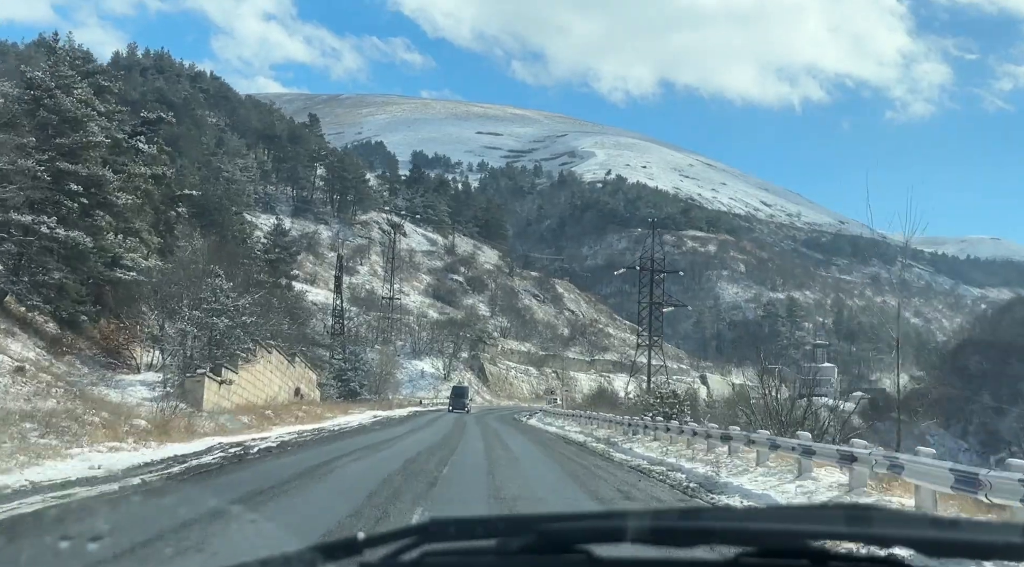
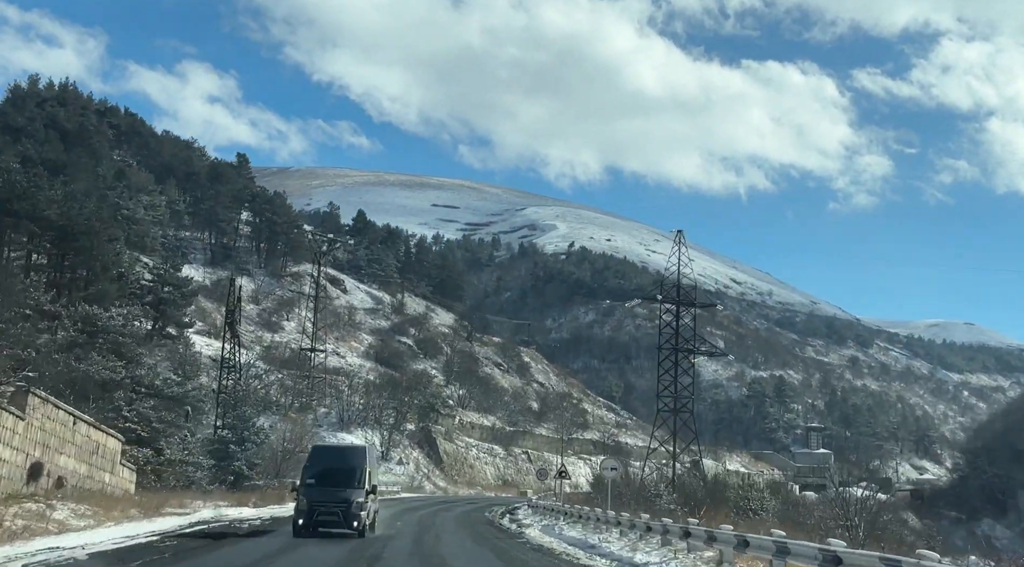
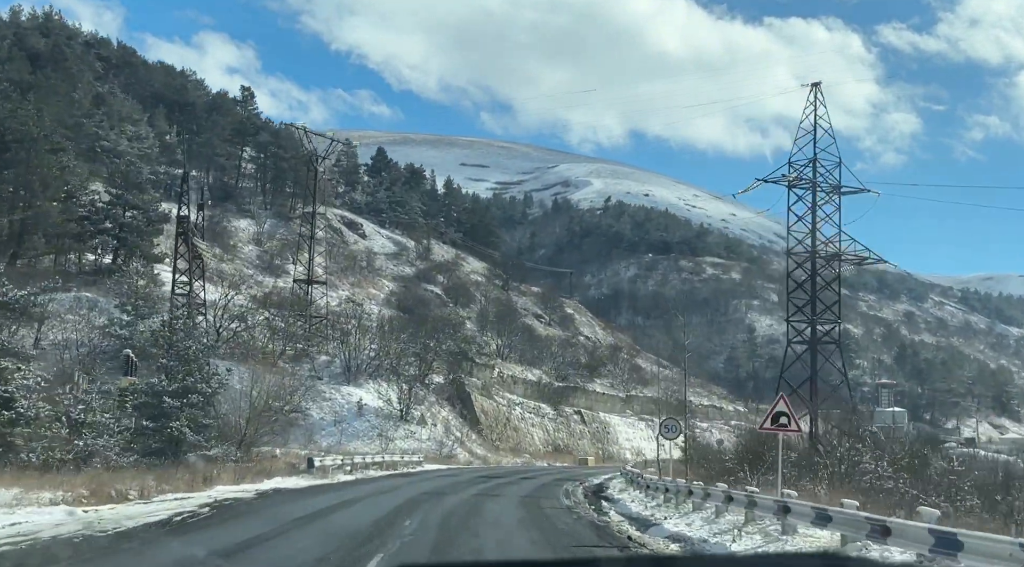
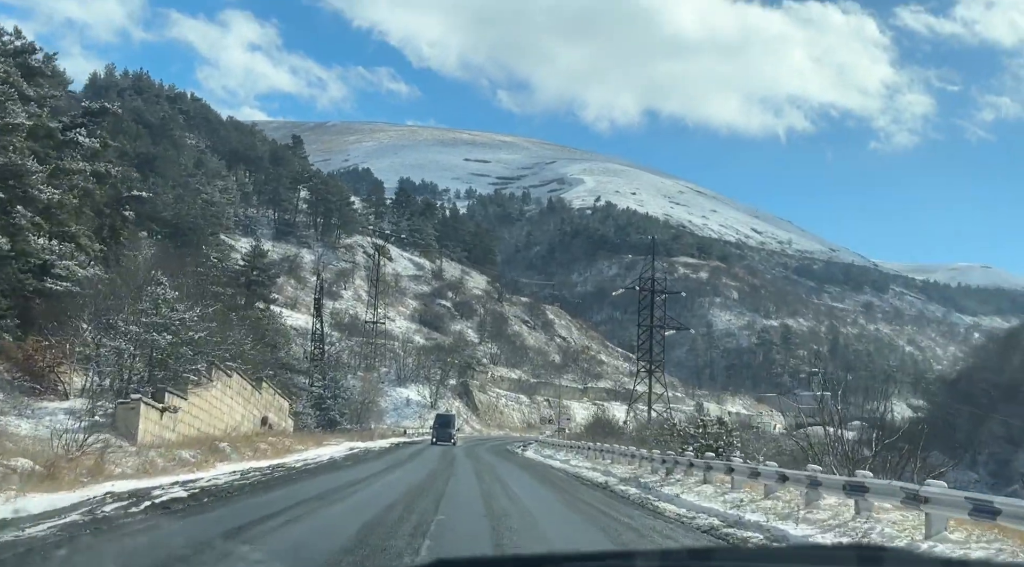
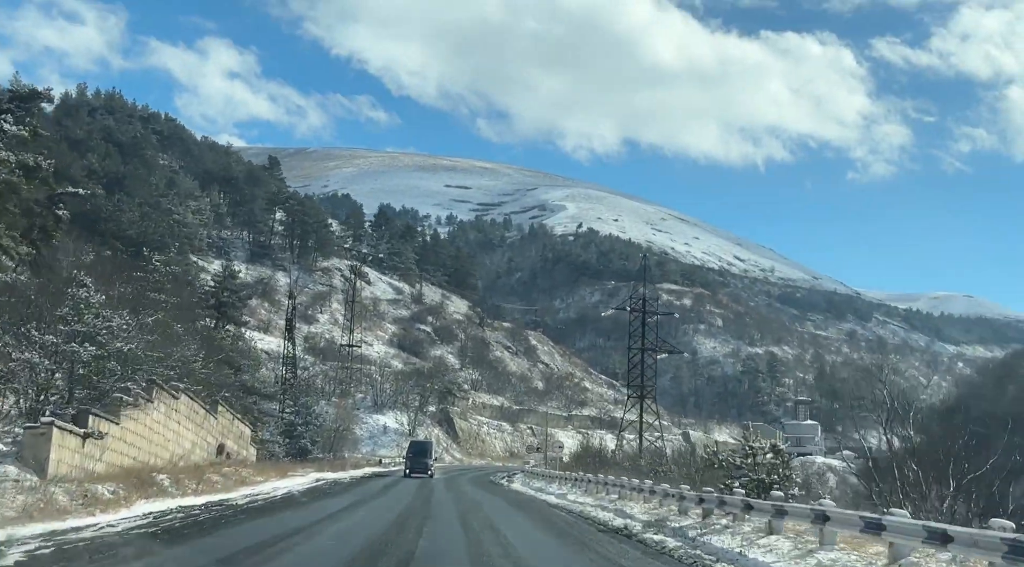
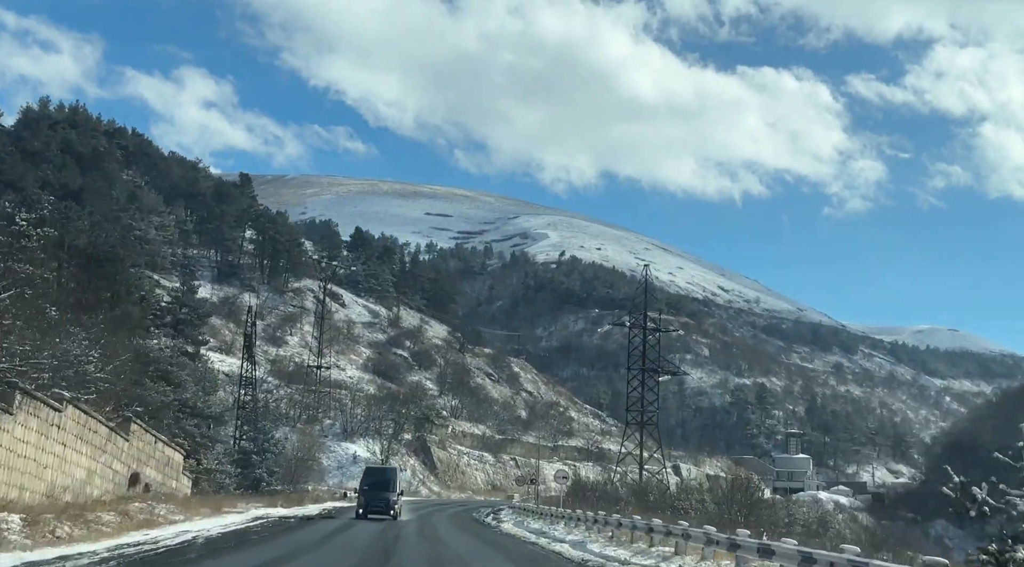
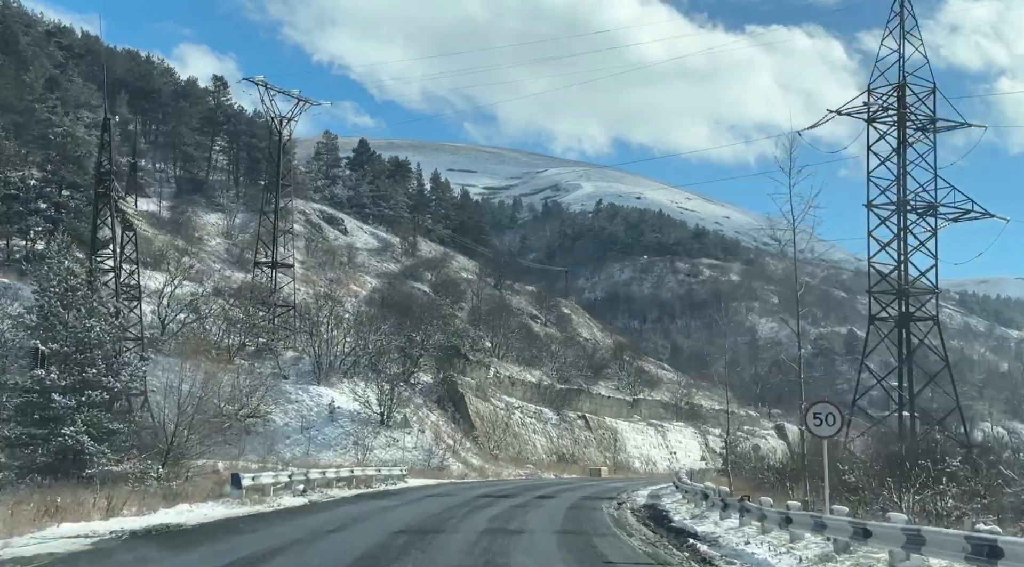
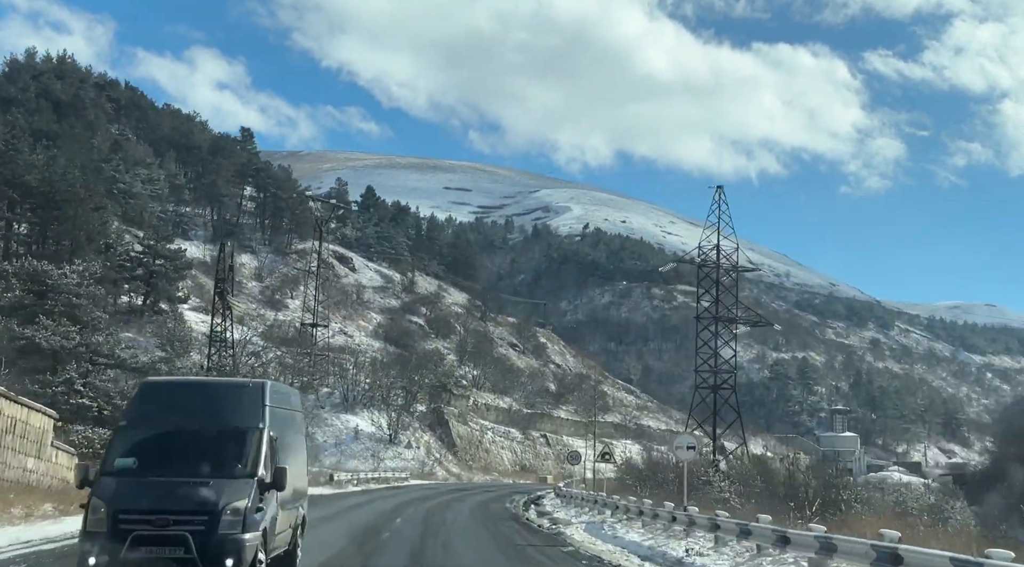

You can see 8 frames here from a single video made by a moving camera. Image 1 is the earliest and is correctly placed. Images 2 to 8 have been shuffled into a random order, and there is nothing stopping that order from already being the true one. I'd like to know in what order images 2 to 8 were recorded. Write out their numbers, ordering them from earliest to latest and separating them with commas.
4, 5, 6, 2, 8, 3, 7
